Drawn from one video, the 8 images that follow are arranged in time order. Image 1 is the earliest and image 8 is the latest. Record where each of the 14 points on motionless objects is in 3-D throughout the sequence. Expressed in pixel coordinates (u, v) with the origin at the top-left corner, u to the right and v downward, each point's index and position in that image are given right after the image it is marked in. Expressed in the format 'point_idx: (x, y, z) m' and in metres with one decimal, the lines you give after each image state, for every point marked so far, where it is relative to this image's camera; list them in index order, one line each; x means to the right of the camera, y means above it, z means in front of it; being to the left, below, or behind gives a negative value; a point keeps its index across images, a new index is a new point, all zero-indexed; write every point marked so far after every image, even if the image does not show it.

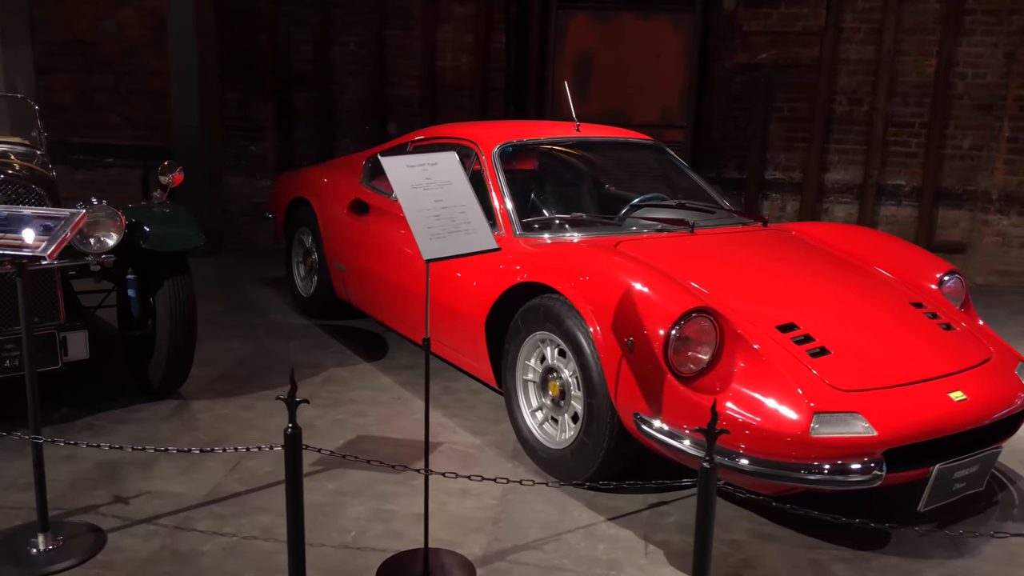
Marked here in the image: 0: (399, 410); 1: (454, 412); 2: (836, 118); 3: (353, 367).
0: (-0.5, -0.6, +4.2) m
1: (-0.3, -0.6, +4.2) m
2: (+2.9, +1.5, +7.6) m
3: (-0.9, -0.4, +4.8) m
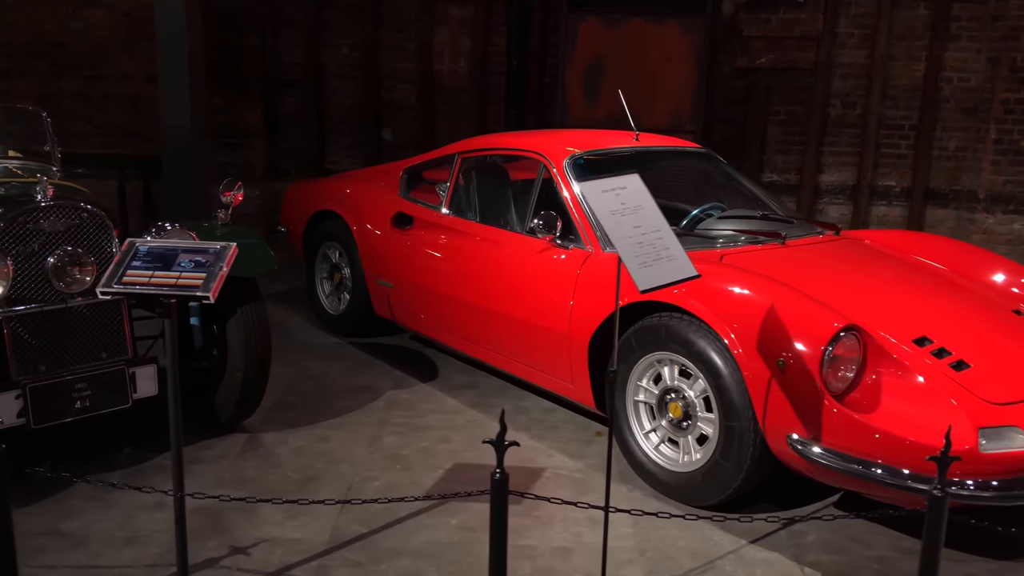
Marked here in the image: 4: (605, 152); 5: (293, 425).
0: (-0.1, -0.7, +4.0) m
1: (+0.1, -0.7, +4.0) m
2: (+2.9, +1.5, +7.8) m
3: (-0.5, -0.5, +4.6) m
4: (+0.4, +0.7, +4.4) m
5: (-1.0, -0.6, +4.0) m
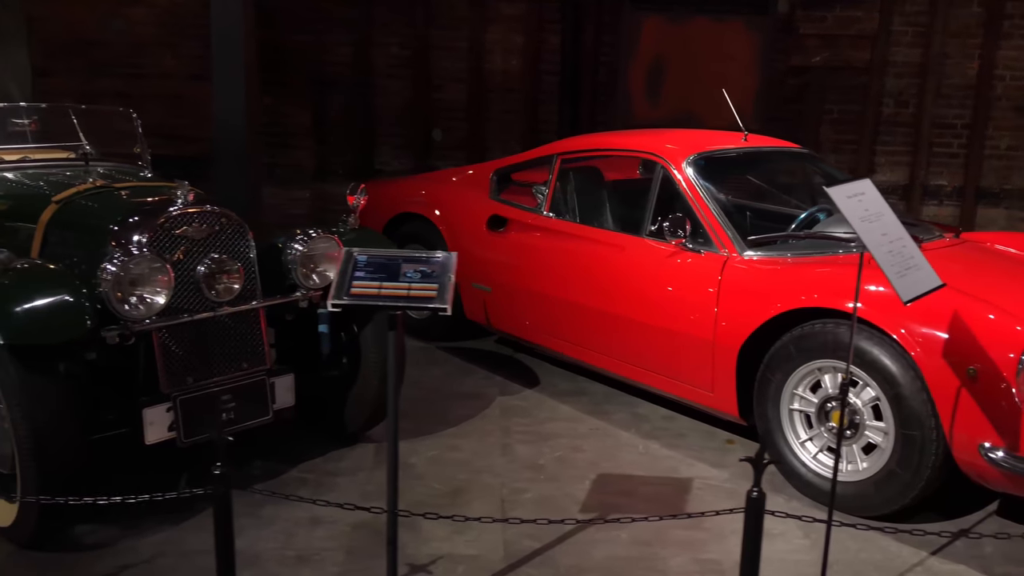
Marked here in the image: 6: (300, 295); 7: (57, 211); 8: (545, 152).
0: (+0.5, -0.7, +3.9) m
1: (+0.7, -0.7, +3.9) m
2: (+3.3, +1.5, +7.8) m
3: (0.0, -0.6, +4.5) m
4: (+1.0, +0.7, +4.3) m
5: (-0.4, -0.7, +3.9) m
6: (-0.8, 0.0, +3.4) m
7: (-1.7, +0.3, +3.3) m
8: (+0.2, +0.8, +4.9) m
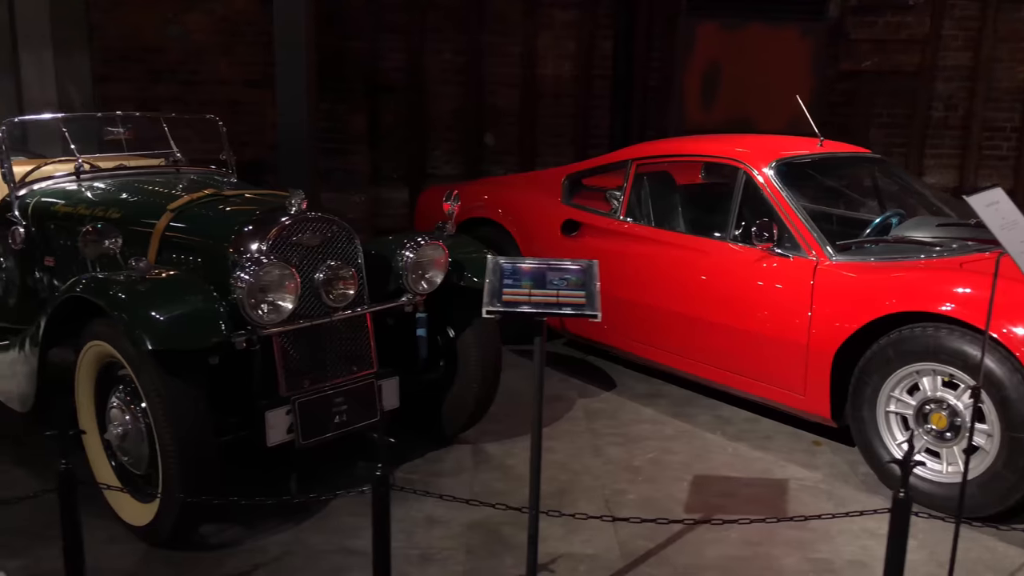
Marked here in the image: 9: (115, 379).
0: (+0.9, -0.7, +4.0) m
1: (+1.1, -0.7, +4.0) m
2: (+3.8, +1.5, +7.8) m
3: (+0.5, -0.6, +4.5) m
4: (+1.4, +0.6, +4.3) m
5: (0.0, -0.7, +4.0) m
6: (-0.4, 0.0, +3.5) m
7: (-1.3, +0.3, +3.4) m
8: (+0.6, +0.8, +5.0) m
9: (-1.4, -0.3, +3.0) m
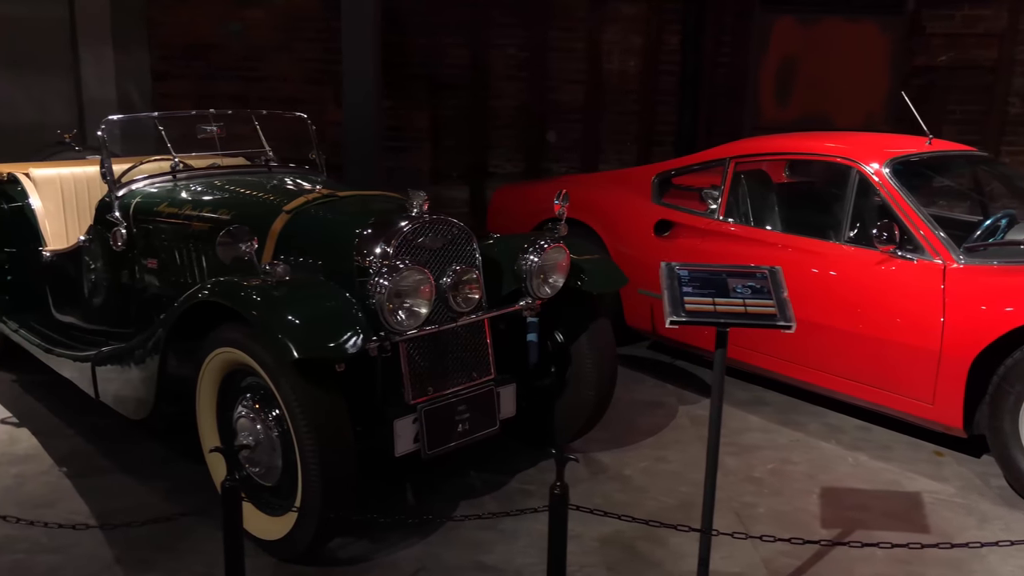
0: (+1.4, -0.7, +3.8) m
1: (+1.6, -0.7, +3.9) m
2: (+4.4, +1.5, +7.6) m
3: (+1.0, -0.6, +4.4) m
4: (+1.9, +0.6, +4.2) m
5: (+0.5, -0.7, +3.9) m
6: (+0.1, -0.1, +3.3) m
7: (-0.9, +0.3, +3.3) m
8: (+1.1, +0.7, +4.9) m
9: (-0.9, -0.3, +2.9) m
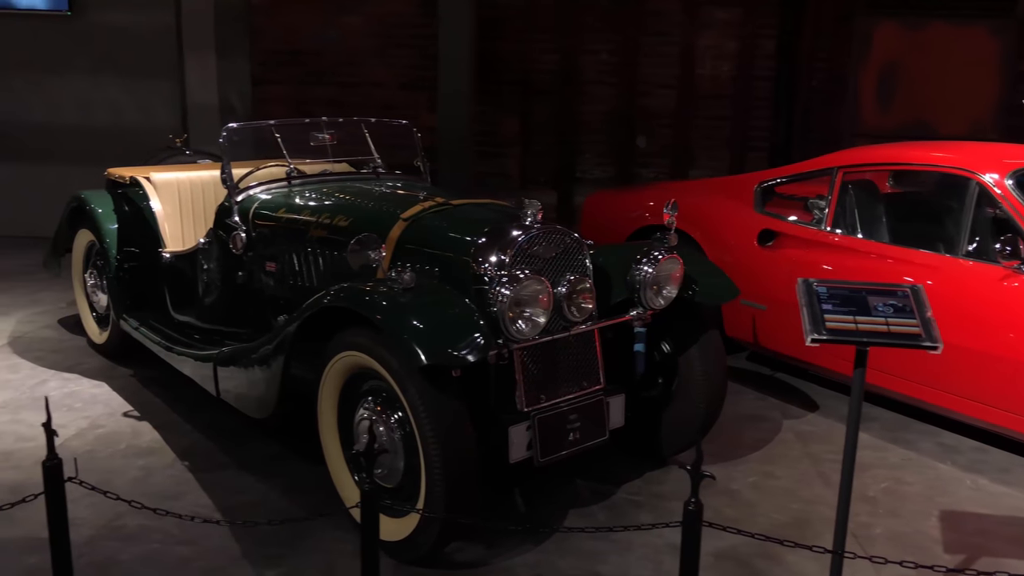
0: (+1.8, -0.8, +3.7) m
1: (+2.1, -0.8, +3.7) m
2: (+5.1, +1.3, +7.2) m
3: (+1.5, -0.7, +4.3) m
4: (+2.4, +0.6, +4.0) m
5: (+0.9, -0.8, +3.8) m
6: (+0.5, -0.1, +3.3) m
7: (-0.4, +0.2, +3.4) m
8: (+1.7, +0.7, +4.8) m
9: (-0.5, -0.4, +3.0) m
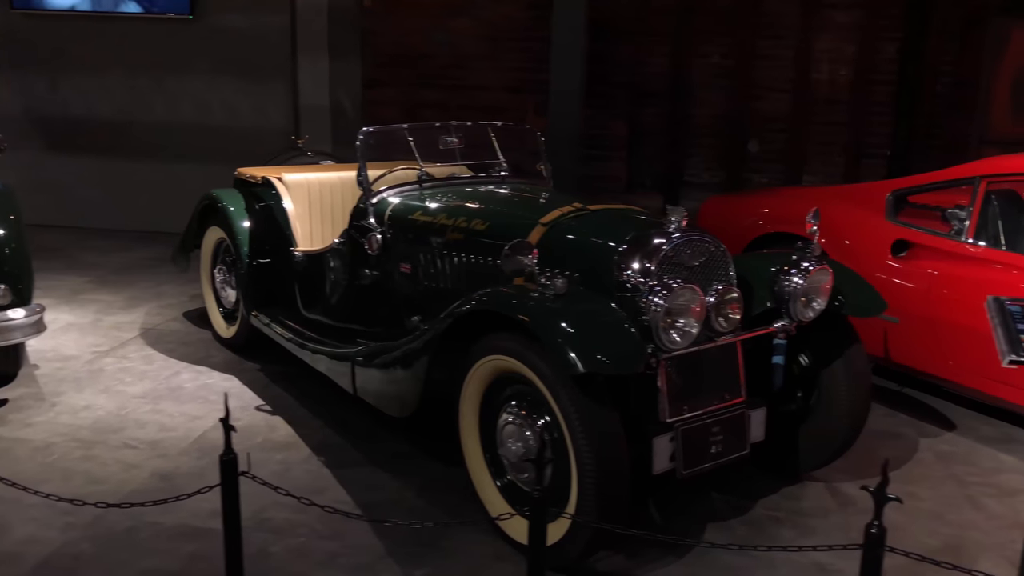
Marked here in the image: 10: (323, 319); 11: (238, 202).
0: (+2.4, -0.9, +3.5) m
1: (+2.6, -0.9, +3.5) m
2: (+6.0, +1.2, +6.7) m
3: (+2.1, -0.7, +4.1) m
4: (+3.0, +0.5, +3.8) m
5: (+1.5, -0.8, +3.7) m
6: (+1.0, -0.1, +3.2) m
7: (+0.1, +0.2, +3.4) m
8: (+2.4, +0.6, +4.6) m
9: (0.0, -0.4, +3.0) m
10: (-1.0, -0.2, +4.4) m
11: (-1.6, +0.5, +5.1) m
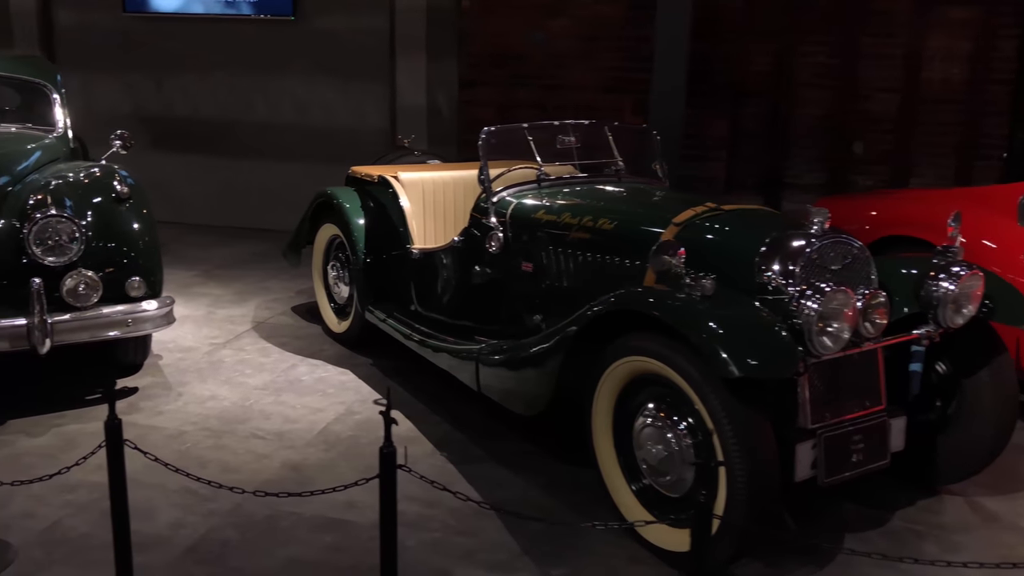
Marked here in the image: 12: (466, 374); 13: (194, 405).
0: (+2.9, -0.9, +3.3) m
1: (+3.1, -0.9, +3.3) m
2: (+6.8, +1.1, +6.2) m
3: (+2.6, -0.8, +3.9) m
4: (+3.6, +0.4, +3.5) m
5: (+2.0, -0.8, +3.6) m
6: (+1.5, -0.2, +3.1) m
7: (+0.6, +0.2, +3.3) m
8: (+3.0, +0.6, +4.3) m
9: (+0.5, -0.4, +3.0) m
10: (-0.4, -0.1, +4.5) m
11: (-1.0, +0.5, +5.2) m
12: (-0.2, -0.4, +3.8) m
13: (-1.6, -0.6, +4.3) m
